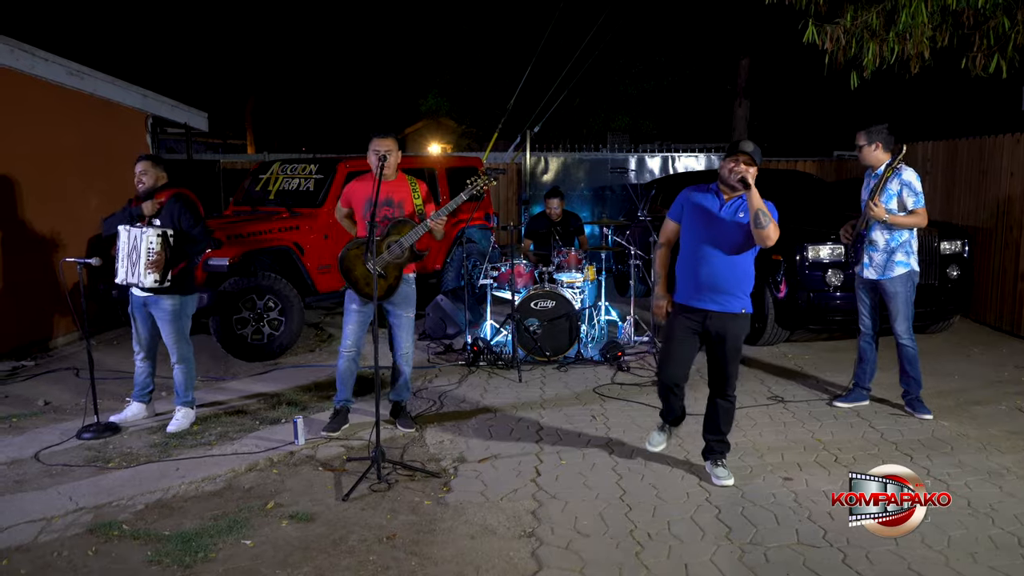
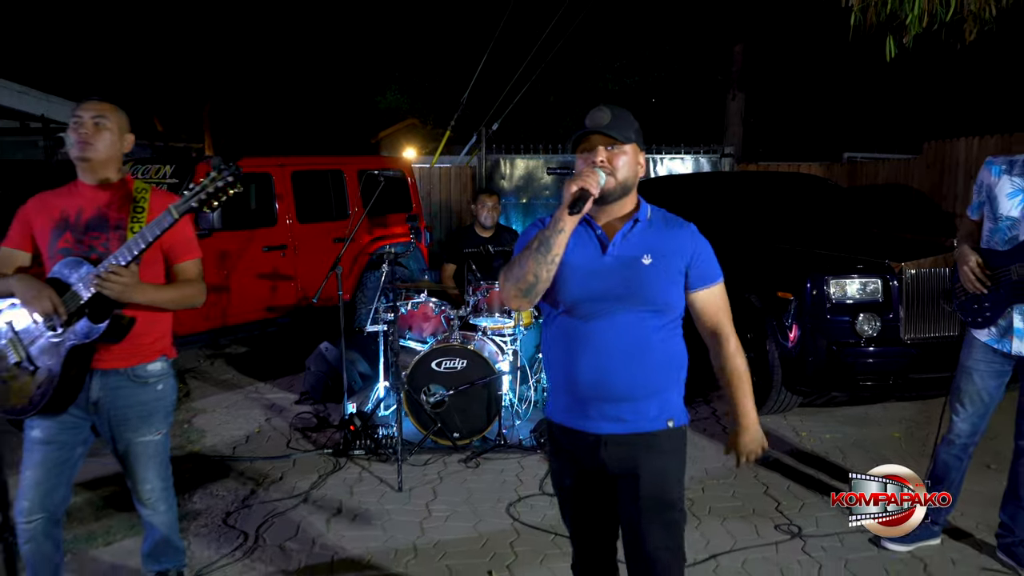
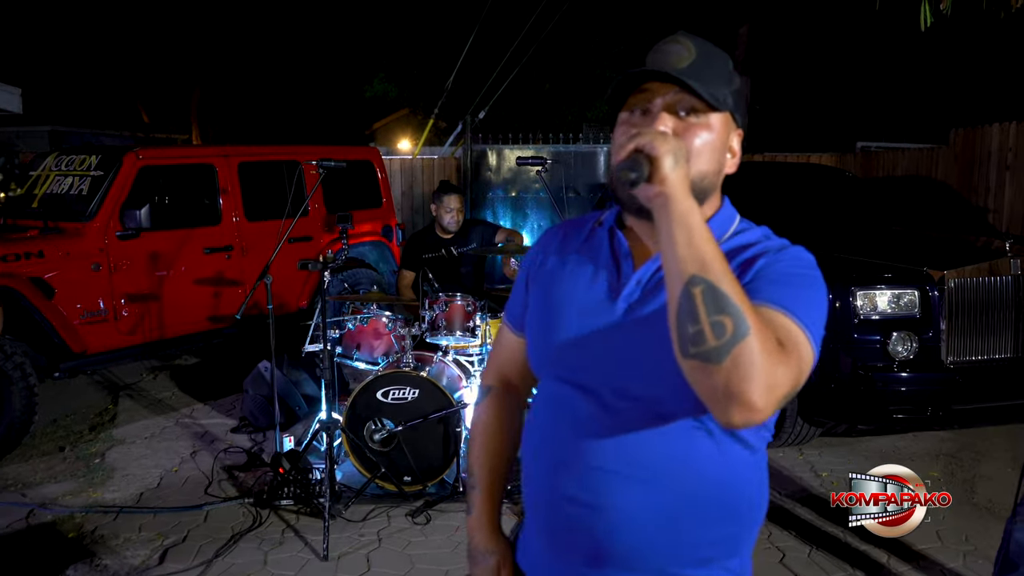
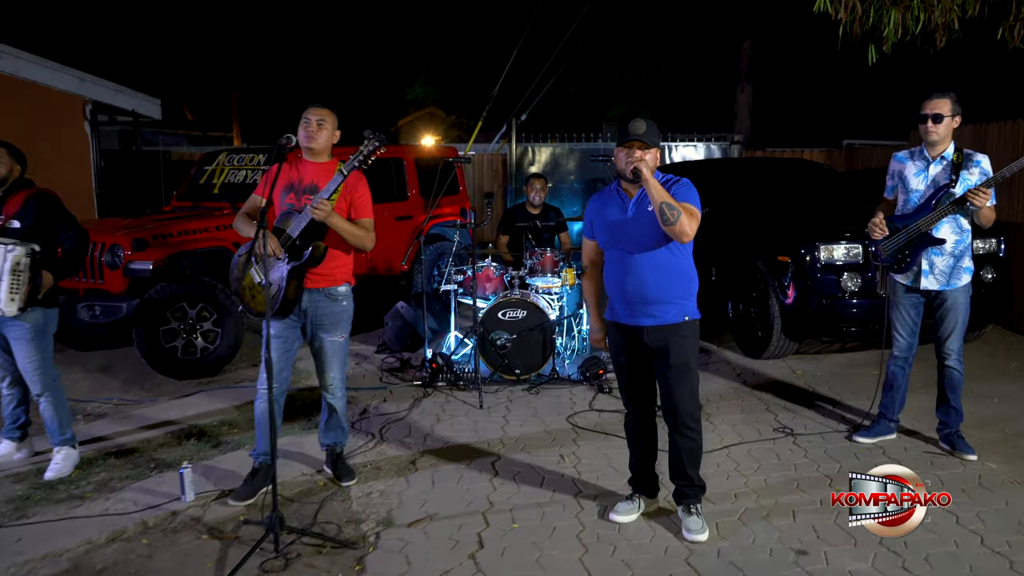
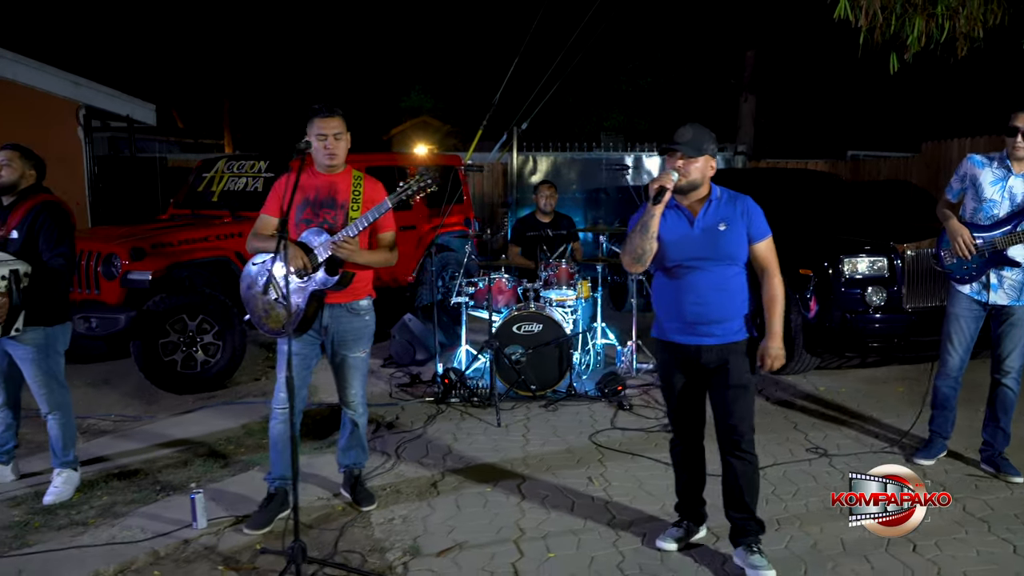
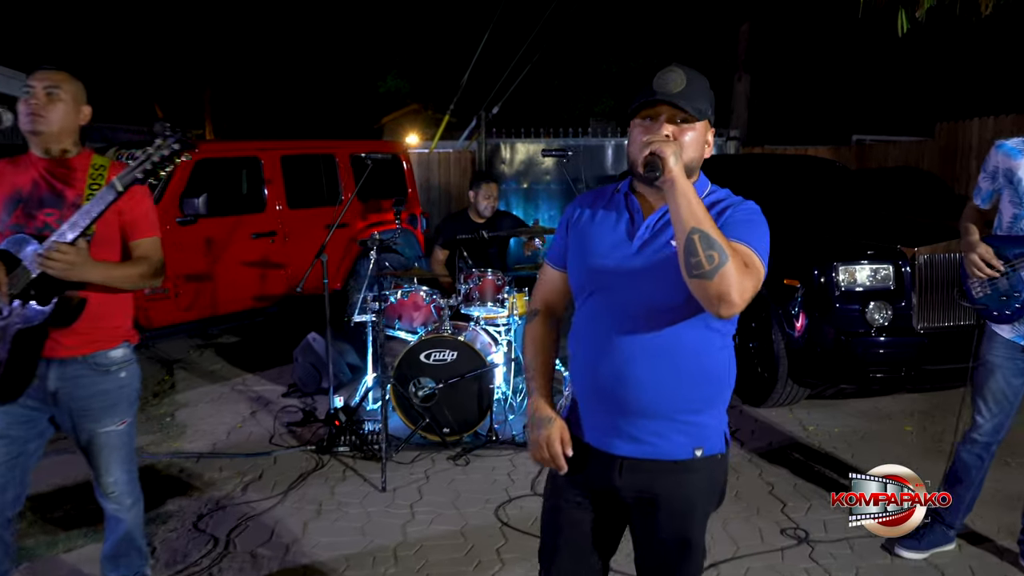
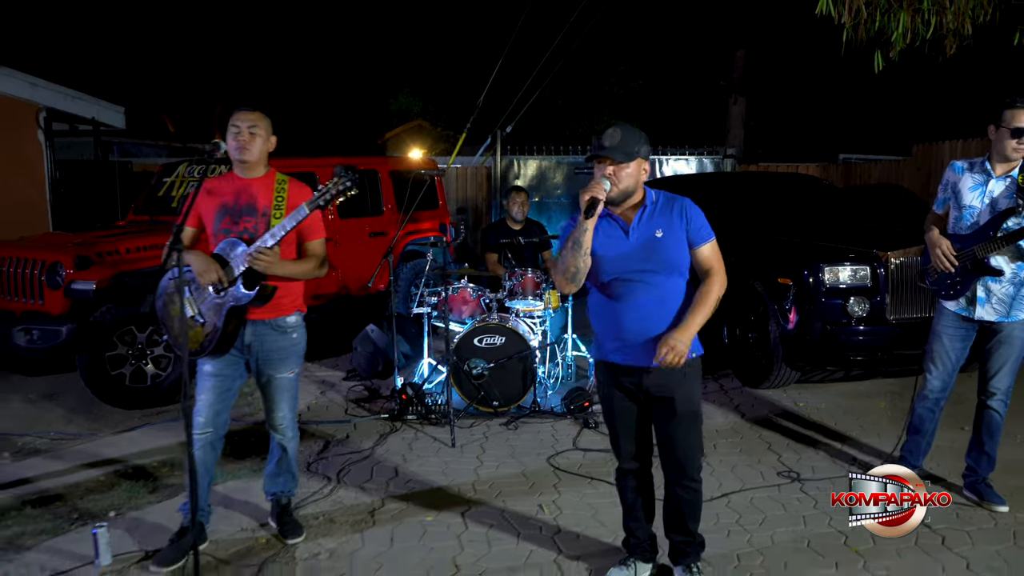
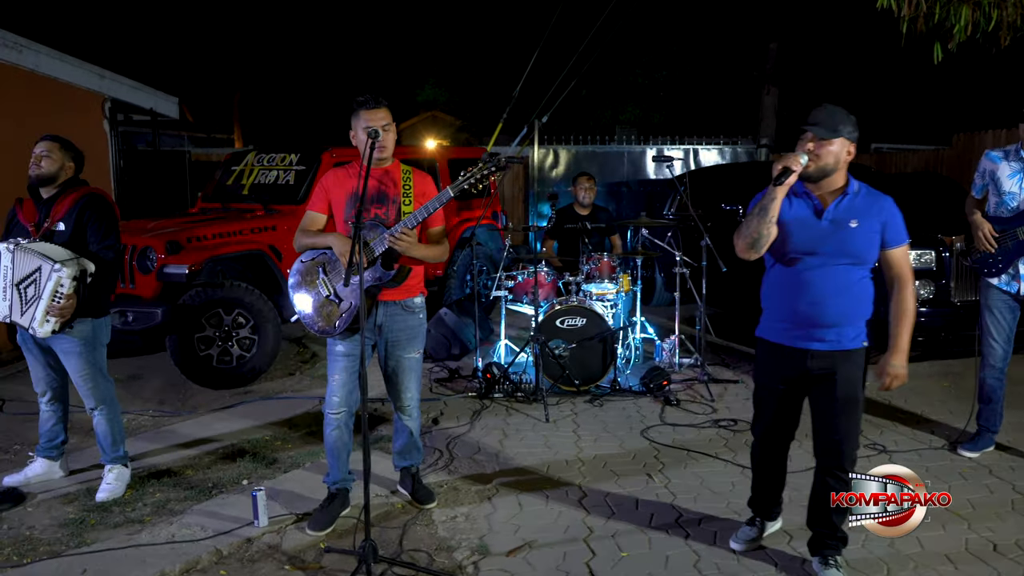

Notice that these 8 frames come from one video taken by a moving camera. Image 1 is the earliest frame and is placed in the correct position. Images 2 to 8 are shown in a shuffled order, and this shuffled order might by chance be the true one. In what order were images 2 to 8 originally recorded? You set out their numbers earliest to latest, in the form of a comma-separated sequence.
4, 6, 3, 2, 7, 5, 8
